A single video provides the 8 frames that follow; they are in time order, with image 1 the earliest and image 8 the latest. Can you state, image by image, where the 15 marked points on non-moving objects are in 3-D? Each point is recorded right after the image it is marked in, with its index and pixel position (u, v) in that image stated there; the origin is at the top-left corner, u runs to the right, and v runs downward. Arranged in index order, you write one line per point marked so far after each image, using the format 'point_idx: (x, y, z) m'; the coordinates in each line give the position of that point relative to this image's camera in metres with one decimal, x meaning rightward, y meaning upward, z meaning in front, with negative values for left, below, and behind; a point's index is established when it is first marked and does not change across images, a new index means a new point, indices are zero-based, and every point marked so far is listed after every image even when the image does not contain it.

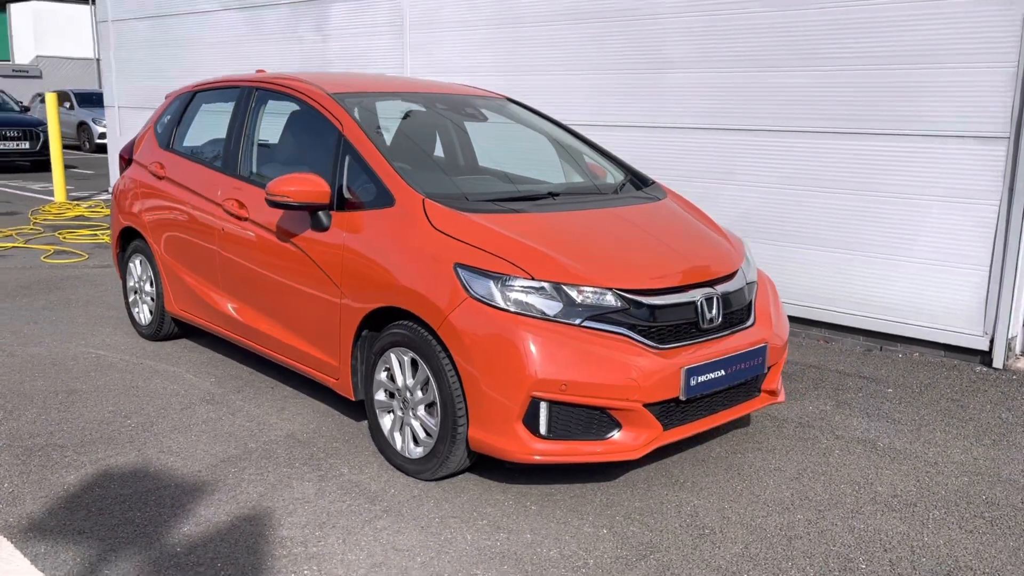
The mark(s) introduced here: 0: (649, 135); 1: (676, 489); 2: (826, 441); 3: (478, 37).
0: (+0.9, +1.1, +6.3) m
1: (+0.6, -0.8, +3.5) m
2: (+1.4, -0.7, +4.0) m
3: (-0.3, +2.1, +7.3) m
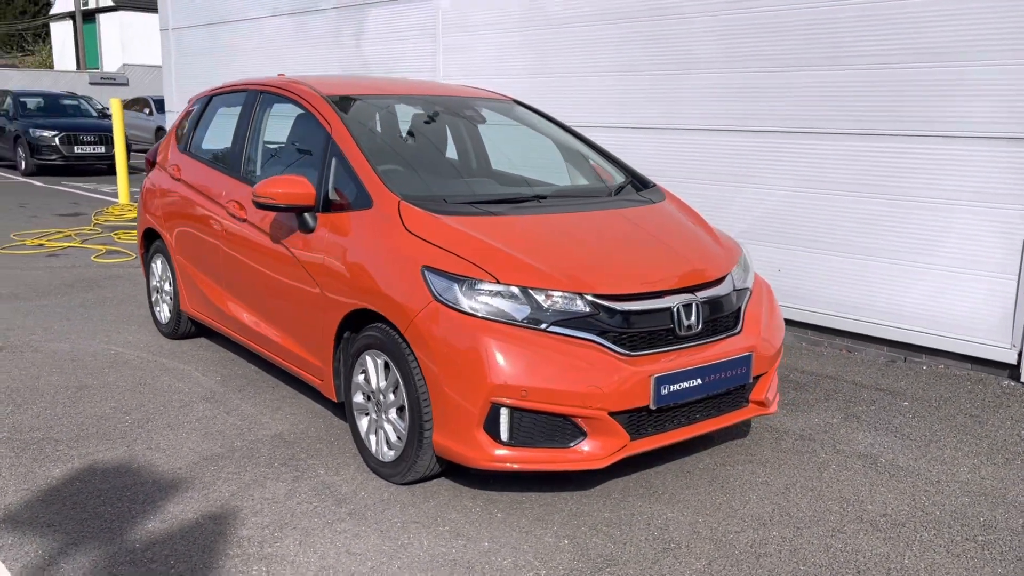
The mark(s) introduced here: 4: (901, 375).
0: (+1.1, +1.1, +6.2) m
1: (+0.5, -0.8, +3.4) m
2: (+1.4, -0.7, +3.8) m
3: (-0.1, +2.0, +7.3) m
4: (+2.1, -0.5, +4.9) m
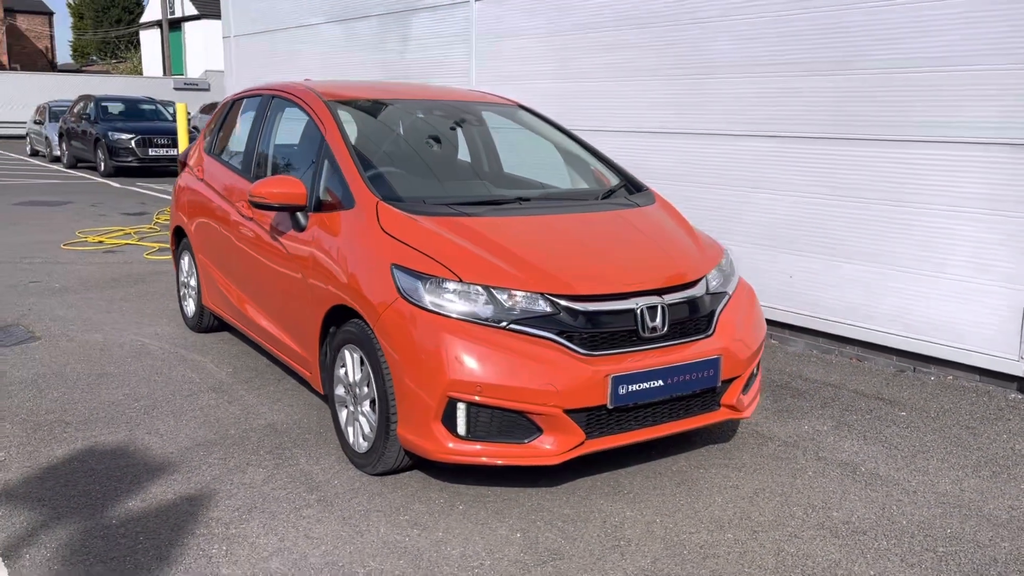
0: (+1.2, +1.0, +6.2) m
1: (+0.4, -0.8, +3.4) m
2: (+1.3, -0.8, +3.8) m
3: (+0.2, +2.0, +7.4) m
4: (+2.1, -0.5, +4.8) m
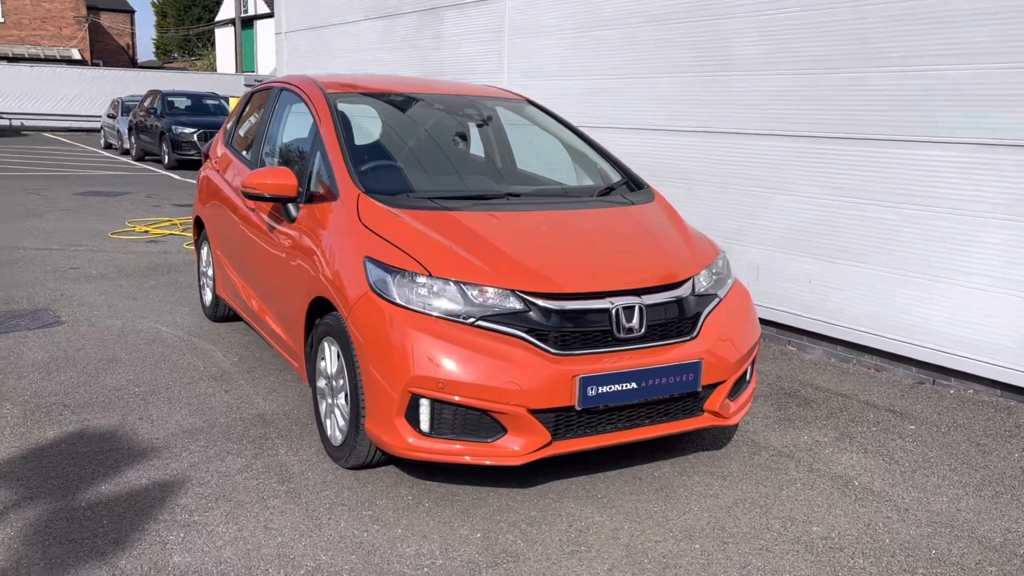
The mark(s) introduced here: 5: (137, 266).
0: (+1.3, +1.0, +6.0) m
1: (+0.3, -0.8, +3.3) m
2: (+1.2, -0.8, +3.7) m
3: (+0.4, +2.0, +7.3) m
4: (+2.1, -0.6, +4.6) m
5: (-3.4, +0.2, +8.1) m
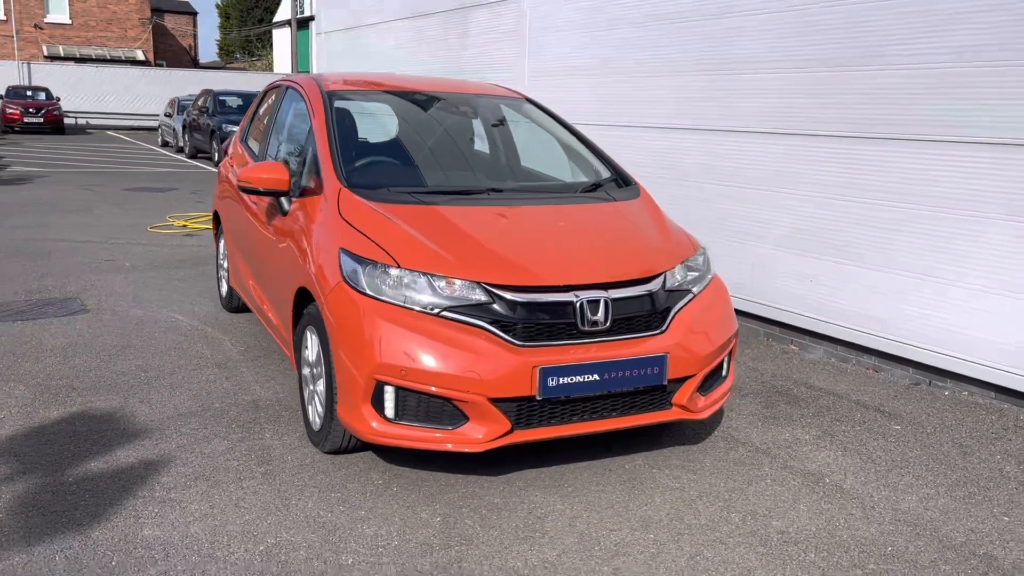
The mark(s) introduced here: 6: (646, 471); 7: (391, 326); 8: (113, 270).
0: (+1.4, +1.0, +6.0) m
1: (+0.2, -0.8, +3.4) m
2: (+1.1, -0.8, +3.7) m
3: (+0.6, +2.1, +7.3) m
4: (+2.1, -0.6, +4.5) m
5: (-3.3, +0.3, +8.4) m
6: (+0.5, -0.8, +3.6) m
7: (-0.4, -0.1, +3.2) m
8: (-3.5, +0.2, +7.7) m
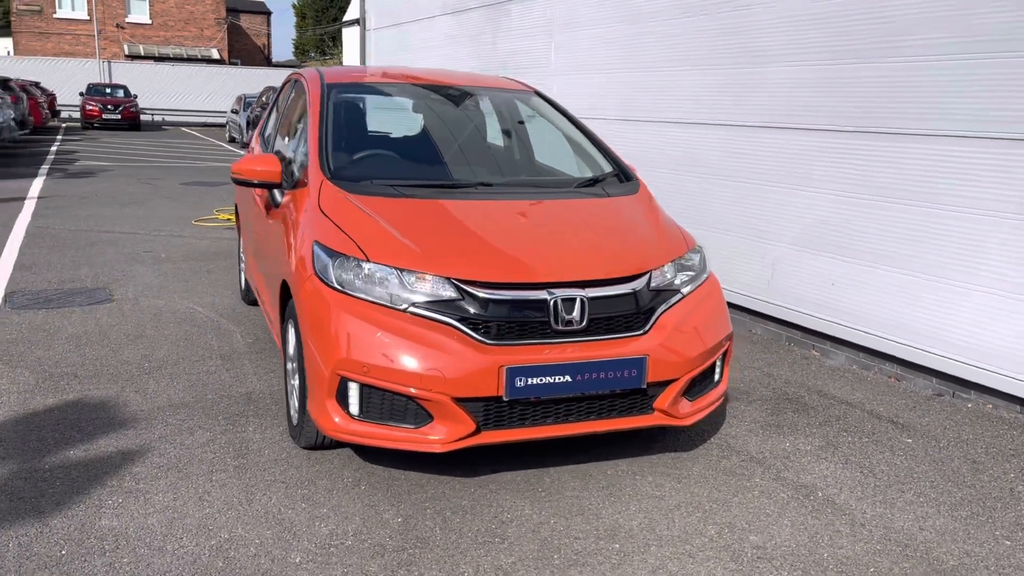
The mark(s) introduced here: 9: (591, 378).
0: (+1.5, +1.0, +5.8) m
1: (0.0, -0.8, +3.3) m
2: (+1.0, -0.8, +3.5) m
3: (+0.8, +2.1, +7.2) m
4: (+2.0, -0.6, +4.3) m
5: (-3.0, +0.4, +8.5) m
6: (+0.5, -0.7, +3.5) m
7: (-0.6, -0.1, +3.1) m
8: (-3.2, +0.2, +7.8) m
9: (+0.3, -0.3, +3.2) m
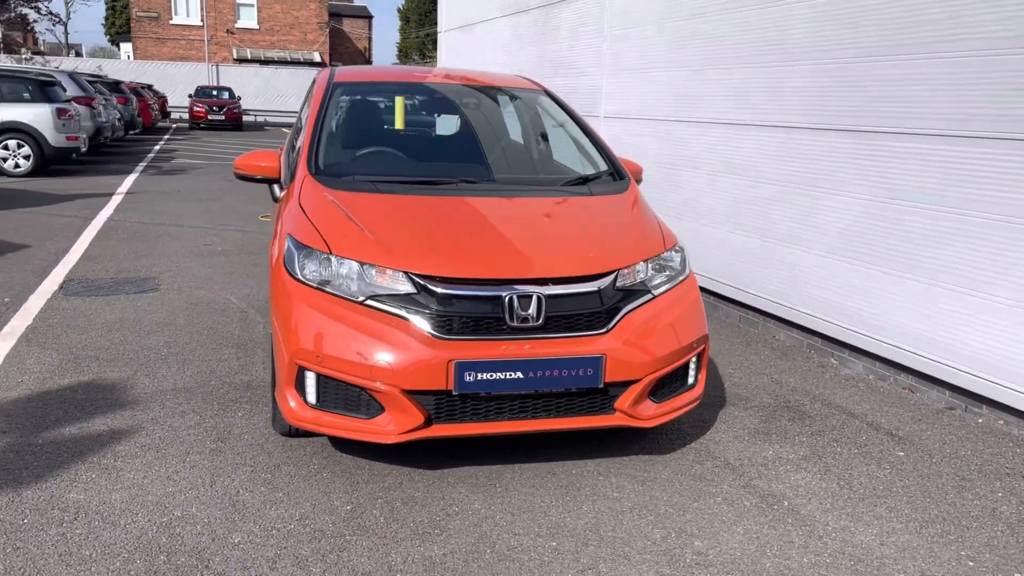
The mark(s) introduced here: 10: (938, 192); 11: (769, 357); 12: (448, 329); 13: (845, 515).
0: (+1.6, +1.0, +5.6) m
1: (-0.1, -0.8, +3.3) m
2: (+0.8, -0.8, +3.4) m
3: (+1.1, +2.0, +7.1) m
4: (+2.0, -0.6, +4.1) m
5: (-2.5, +0.4, +8.8) m
6: (+0.3, -0.7, +3.4) m
7: (-0.7, -0.1, +3.2) m
8: (-2.9, +0.3, +8.2) m
9: (+0.1, -0.3, +3.2) m
10: (+2.1, +0.5, +4.4) m
11: (+1.5, -0.4, +5.2) m
12: (-0.2, -0.1, +3.2) m
13: (+1.2, -0.8, +3.2) m
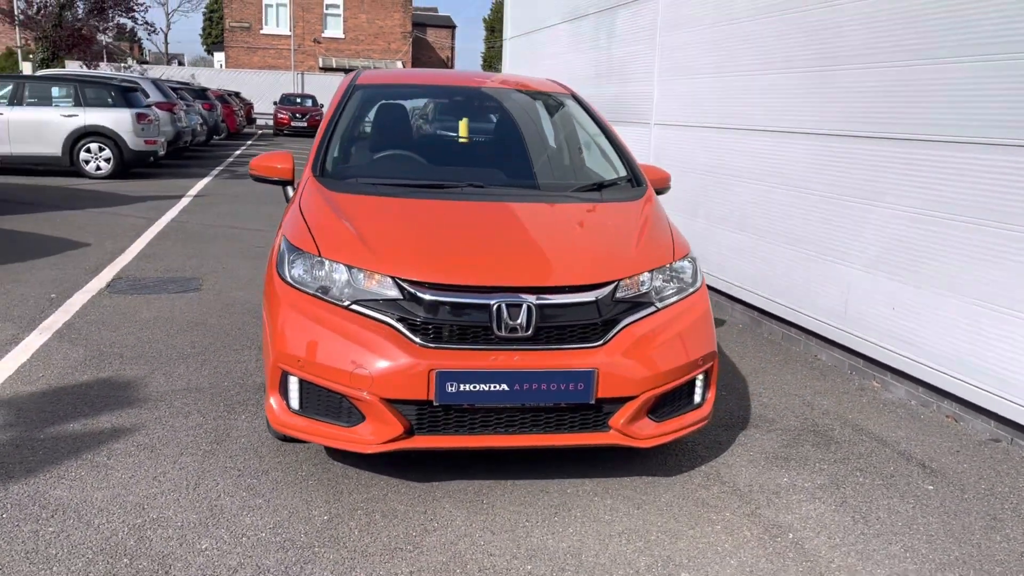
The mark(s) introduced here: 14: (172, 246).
0: (+1.8, +0.9, +5.3) m
1: (-0.2, -0.8, +3.2) m
2: (+0.8, -0.8, +3.2) m
3: (+1.5, +1.9, +6.9) m
4: (+2.0, -0.7, +3.7) m
5: (-2.0, +0.4, +8.9) m
6: (+0.3, -0.8, +3.3) m
7: (-0.7, -0.1, +3.2) m
8: (-2.4, +0.3, +8.3) m
9: (+0.1, -0.4, +3.0) m
10: (+2.2, +0.4, +4.1) m
11: (+1.6, -0.5, +4.9) m
12: (-0.3, -0.2, +3.1) m
13: (+1.1, -0.9, +2.9) m
14: (-3.4, +0.4, +8.7) m
